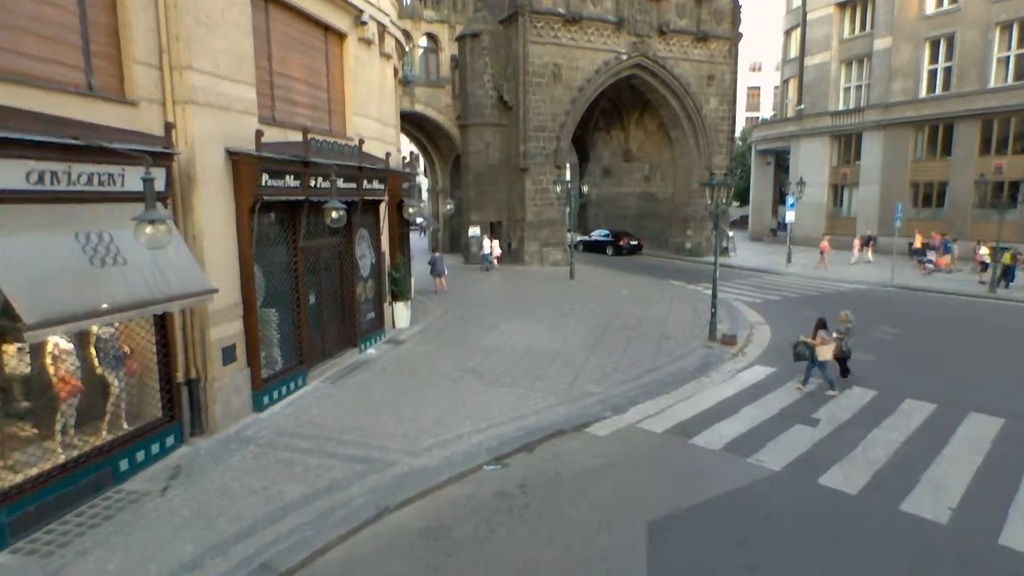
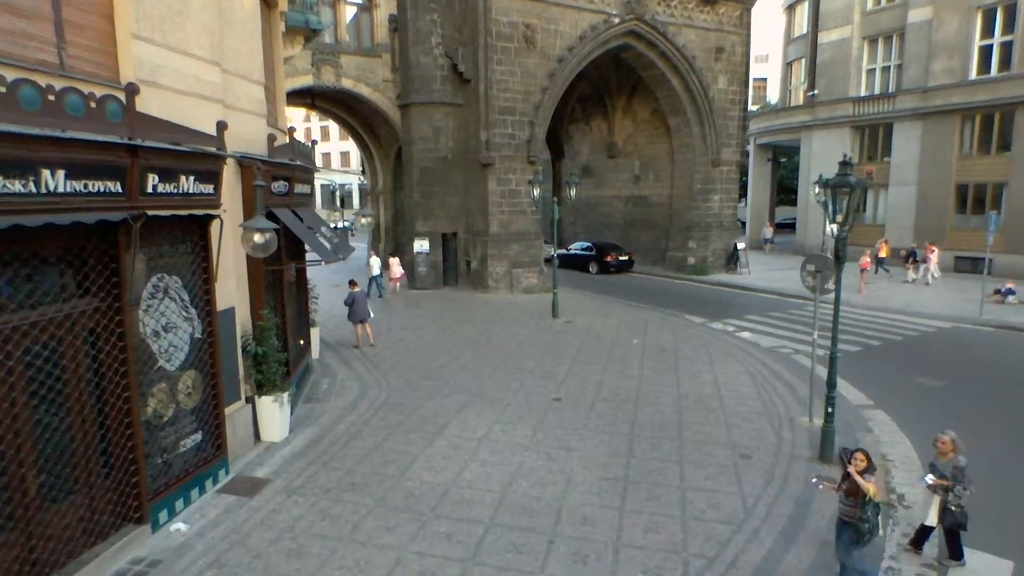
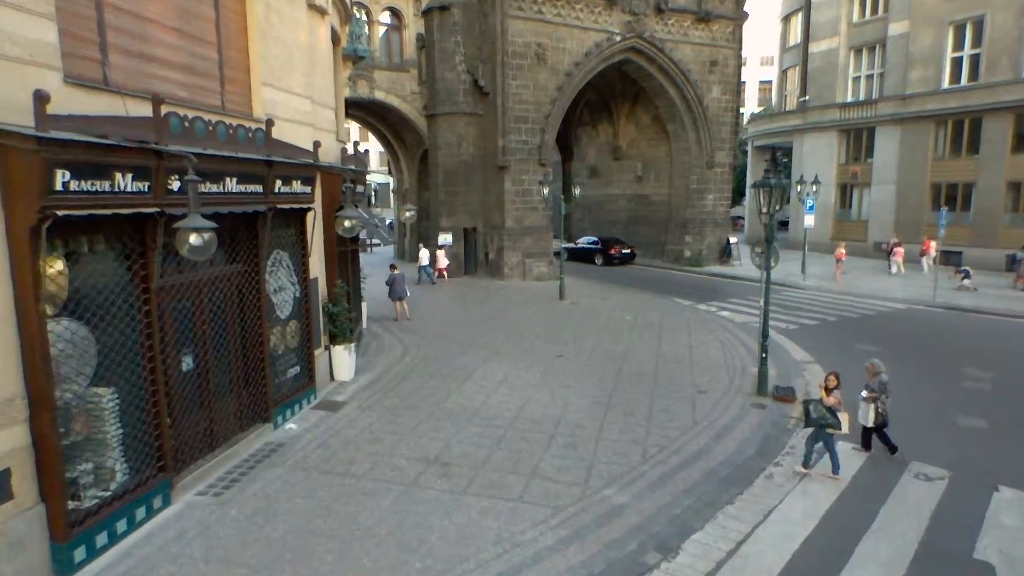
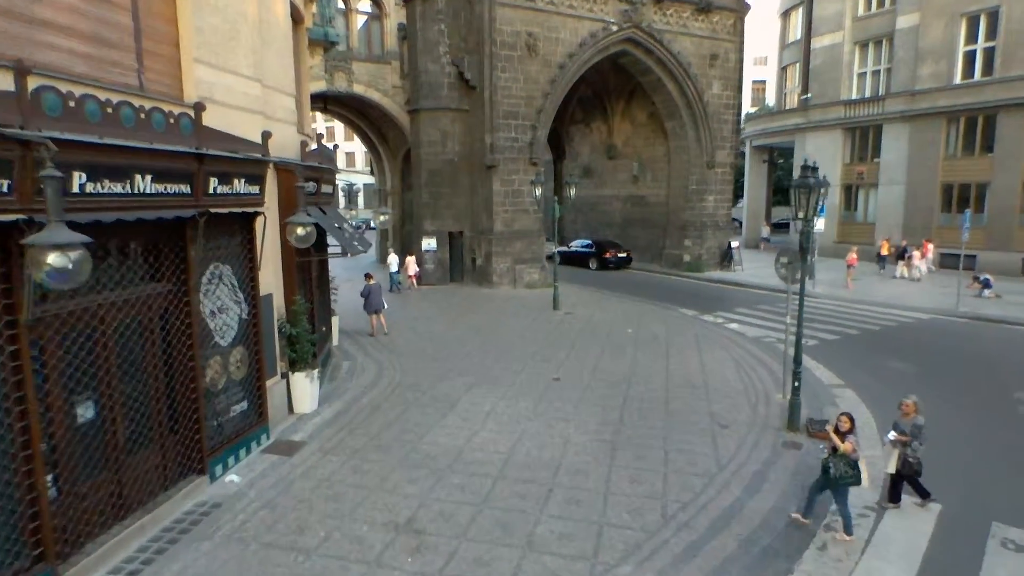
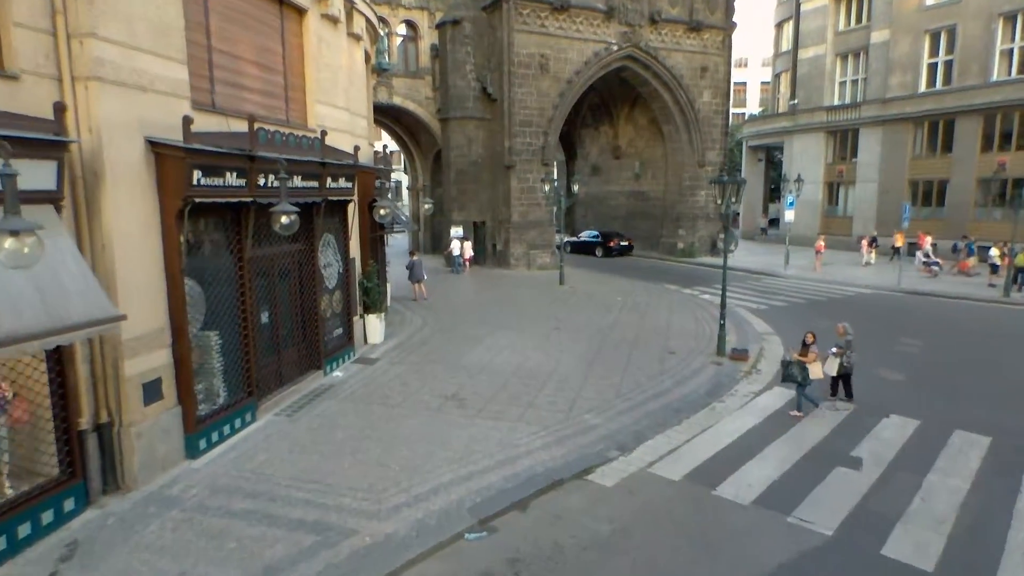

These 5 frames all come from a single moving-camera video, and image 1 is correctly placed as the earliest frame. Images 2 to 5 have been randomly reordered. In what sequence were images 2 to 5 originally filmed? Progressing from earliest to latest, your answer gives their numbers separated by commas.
5, 3, 4, 2
